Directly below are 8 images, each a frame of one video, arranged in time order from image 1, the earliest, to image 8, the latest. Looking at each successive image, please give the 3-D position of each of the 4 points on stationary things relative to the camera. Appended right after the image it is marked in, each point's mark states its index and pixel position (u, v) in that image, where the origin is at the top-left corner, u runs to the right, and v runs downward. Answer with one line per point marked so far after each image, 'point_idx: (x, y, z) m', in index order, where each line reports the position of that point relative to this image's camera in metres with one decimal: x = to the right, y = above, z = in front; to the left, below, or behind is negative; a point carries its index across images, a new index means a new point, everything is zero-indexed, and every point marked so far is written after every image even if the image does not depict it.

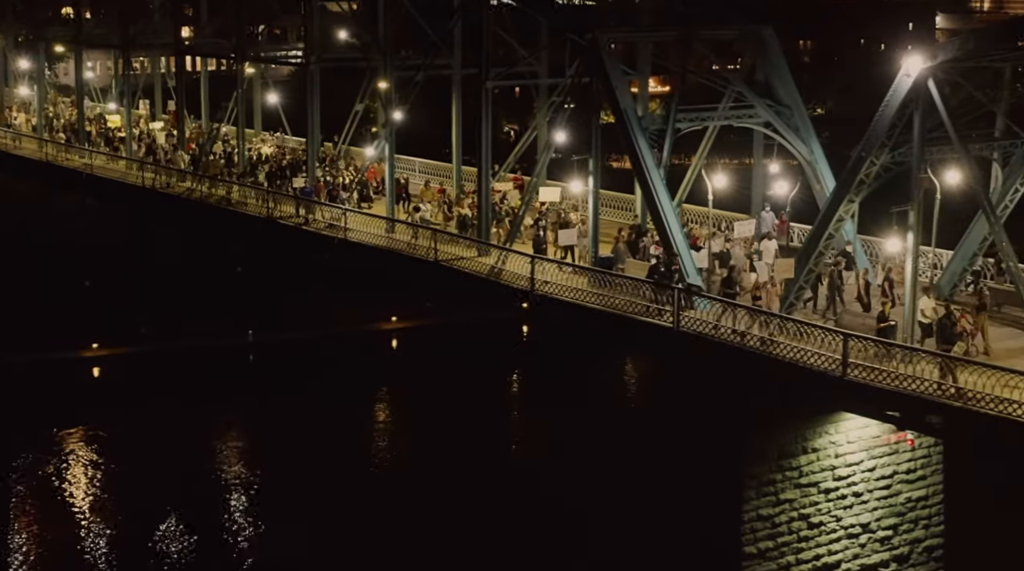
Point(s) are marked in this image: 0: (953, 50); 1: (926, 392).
0: (+6.7, +3.6, +19.8) m
1: (+6.2, -1.6, +19.7) m
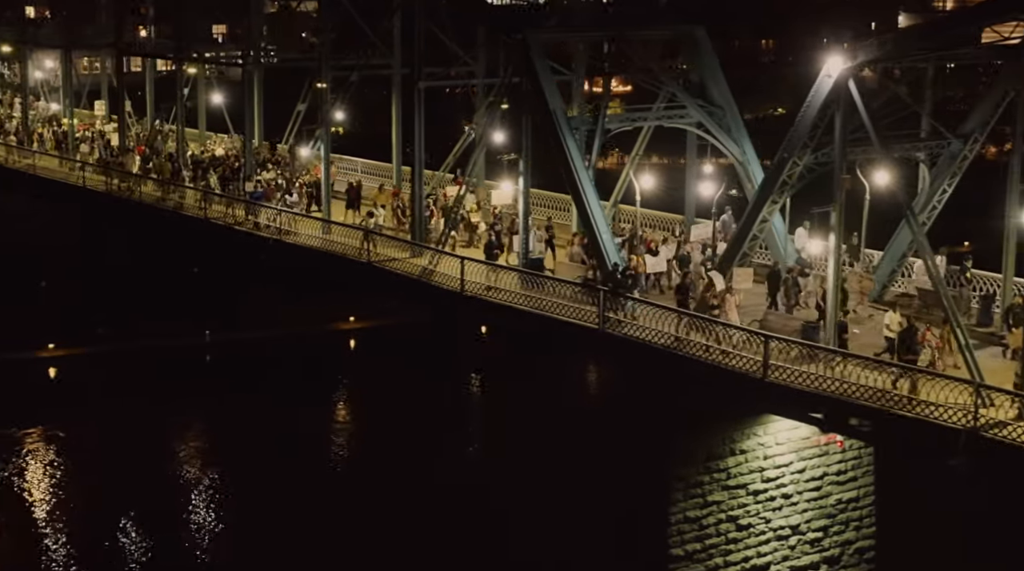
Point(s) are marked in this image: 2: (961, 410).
0: (+5.5, +3.6, +19.8) m
1: (+5.0, -1.7, +19.7) m
2: (+6.5, -1.8, +18.7) m
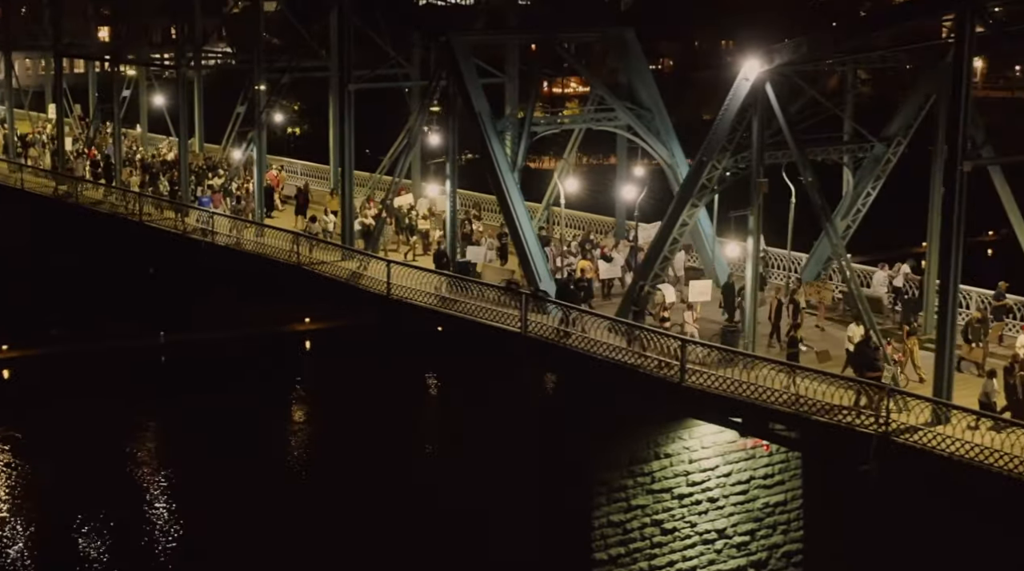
0: (+4.2, +3.5, +19.7) m
1: (+3.7, -1.7, +19.6) m
2: (+5.2, -1.9, +18.6) m
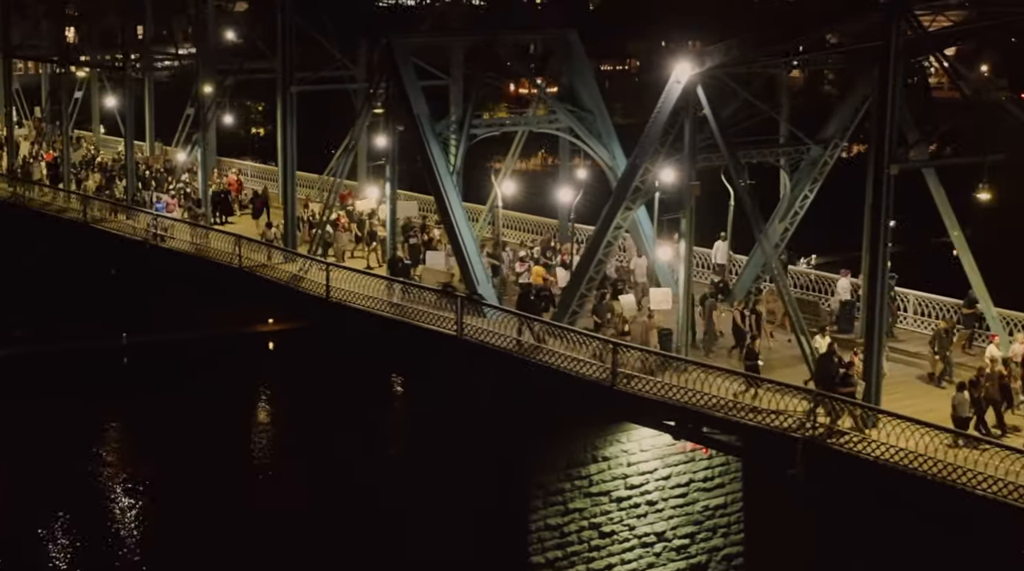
0: (+3.1, +3.5, +19.7) m
1: (+2.6, -1.8, +19.6) m
2: (+4.1, -1.9, +18.6) m
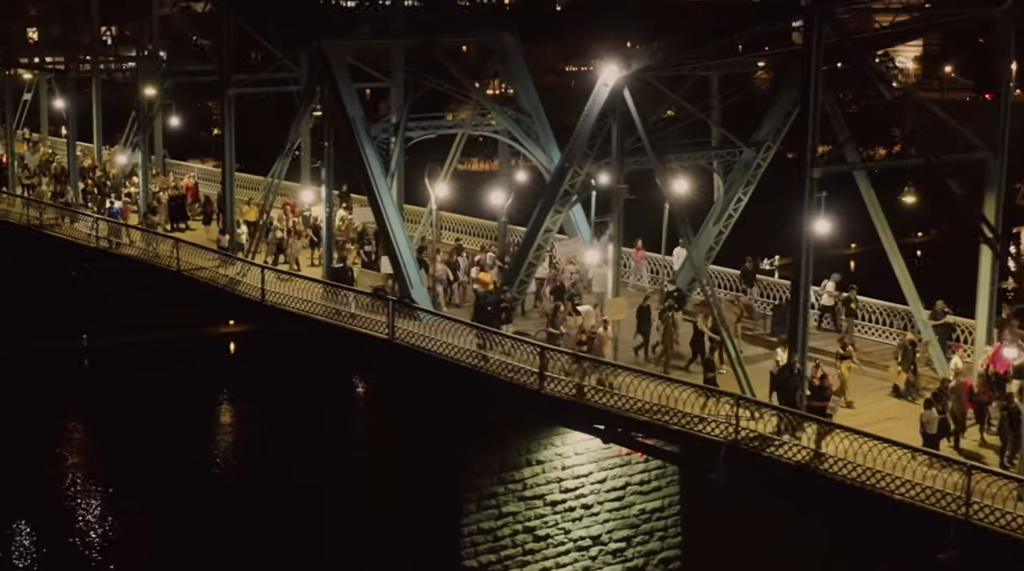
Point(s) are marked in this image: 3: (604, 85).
0: (+2.0, +3.4, +19.6) m
1: (+1.5, -1.8, +19.6) m
2: (+3.0, -2.0, +18.5) m
3: (+1.4, +3.1, +20.0) m
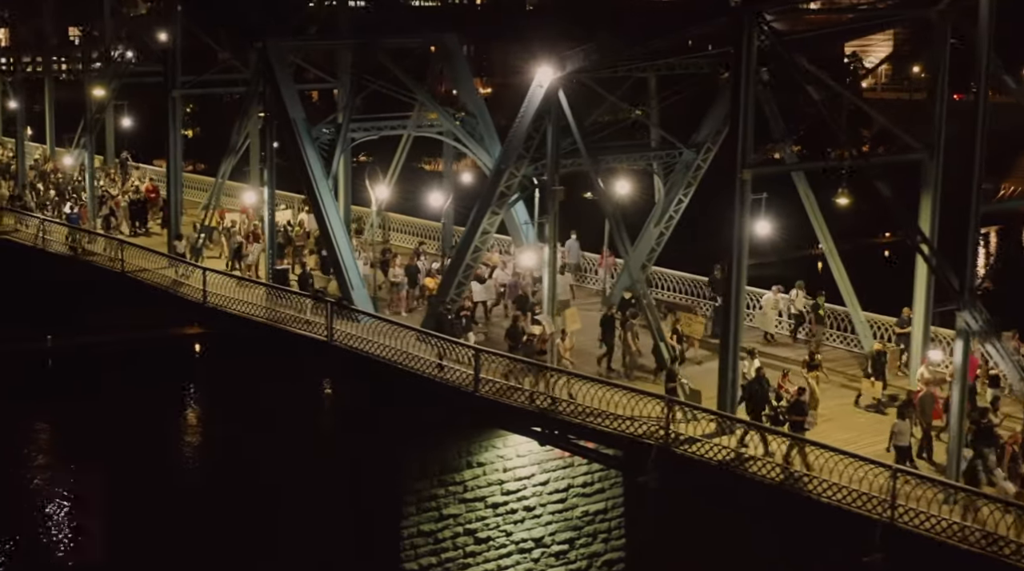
0: (+1.0, +3.4, +19.6) m
1: (+0.5, -1.9, +19.5) m
2: (+2.0, -2.0, +18.5) m
3: (+0.4, +3.1, +19.9) m
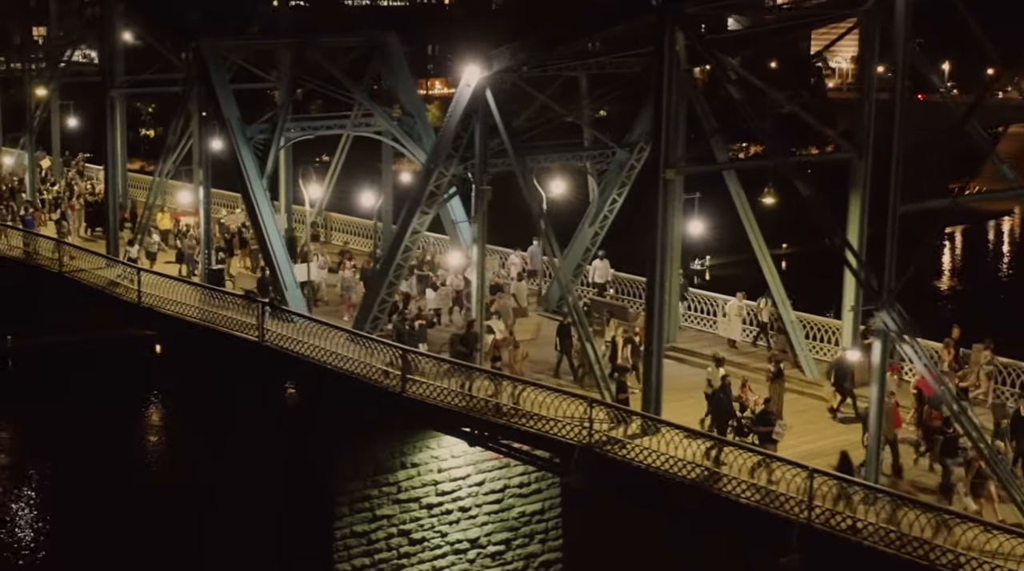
0: (-0.1, +3.4, +19.5) m
1: (-0.6, -1.9, +19.4) m
2: (+0.9, -2.0, +18.4) m
3: (-0.7, +3.1, +19.9) m
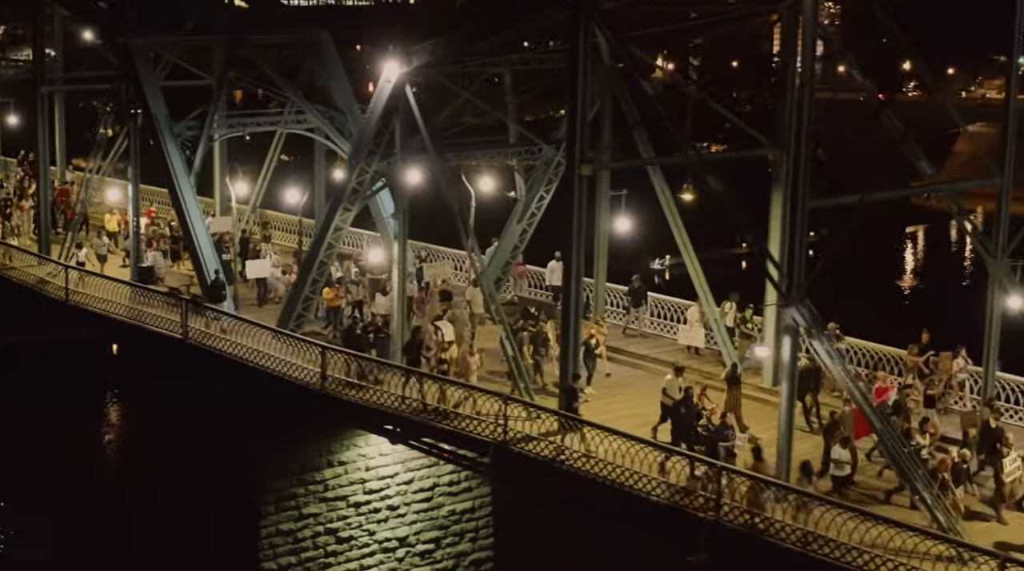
0: (-1.3, +3.4, +19.4) m
1: (-1.8, -1.8, +19.3) m
2: (-0.3, -2.0, +18.3) m
3: (-1.9, +3.1, +19.8) m
